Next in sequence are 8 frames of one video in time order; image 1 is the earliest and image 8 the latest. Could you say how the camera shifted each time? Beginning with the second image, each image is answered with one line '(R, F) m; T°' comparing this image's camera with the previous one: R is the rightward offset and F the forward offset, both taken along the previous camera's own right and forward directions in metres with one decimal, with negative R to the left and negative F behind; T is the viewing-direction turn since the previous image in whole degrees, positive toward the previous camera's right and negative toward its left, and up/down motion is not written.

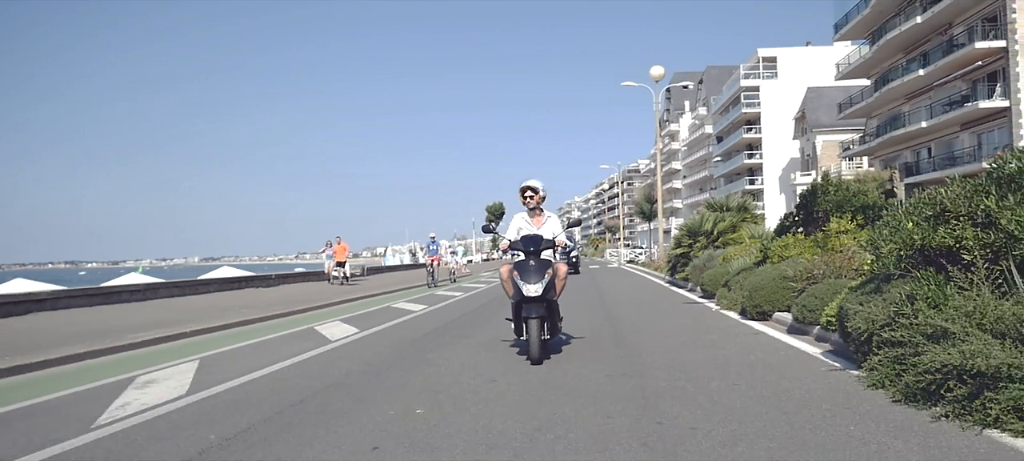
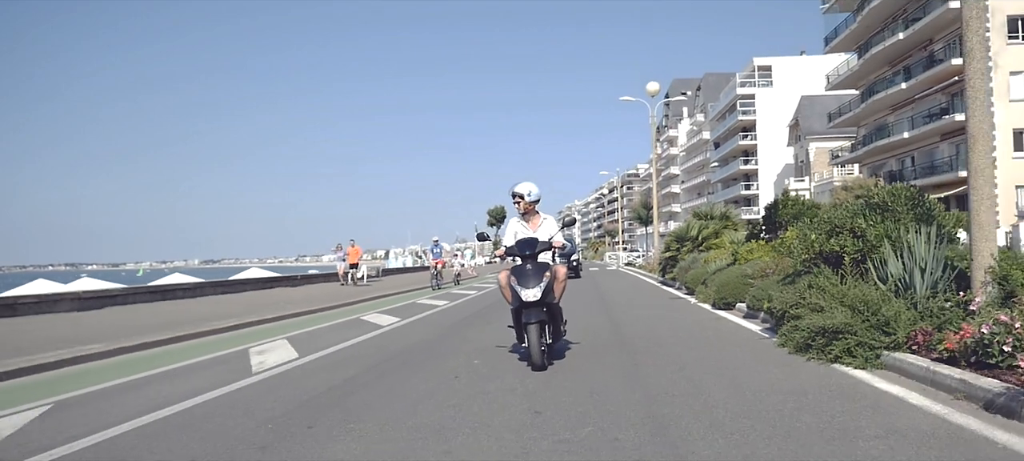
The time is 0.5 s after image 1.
(-0.3, -3.1) m; 0°
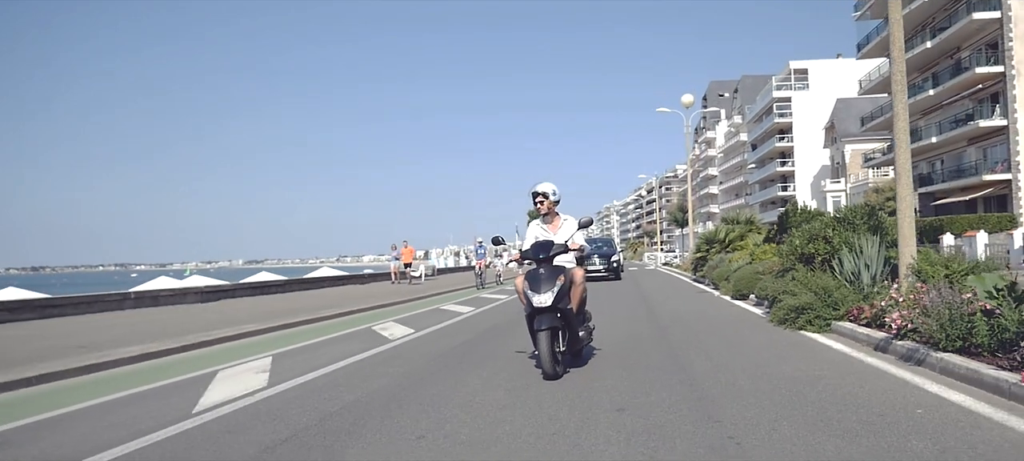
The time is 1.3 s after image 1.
(-0.4, -3.8) m; -3°
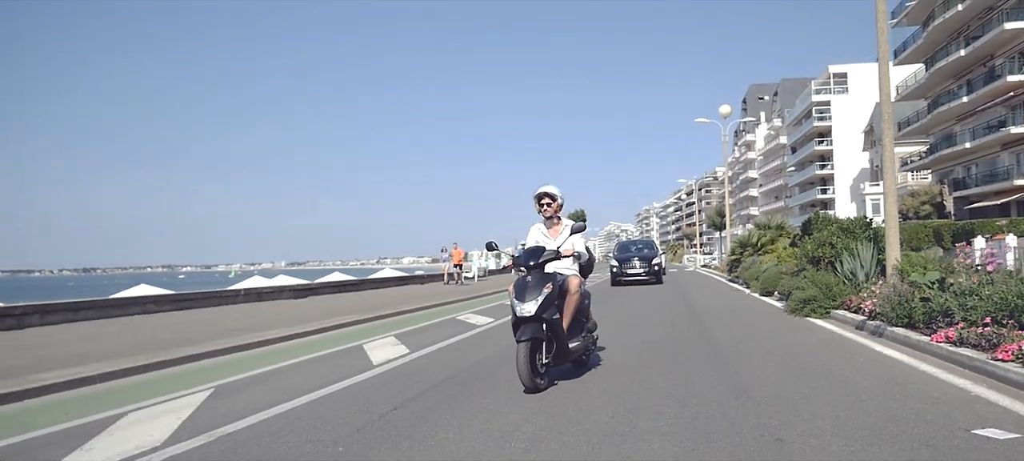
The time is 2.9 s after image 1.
(-0.5, -3.4) m; -3°
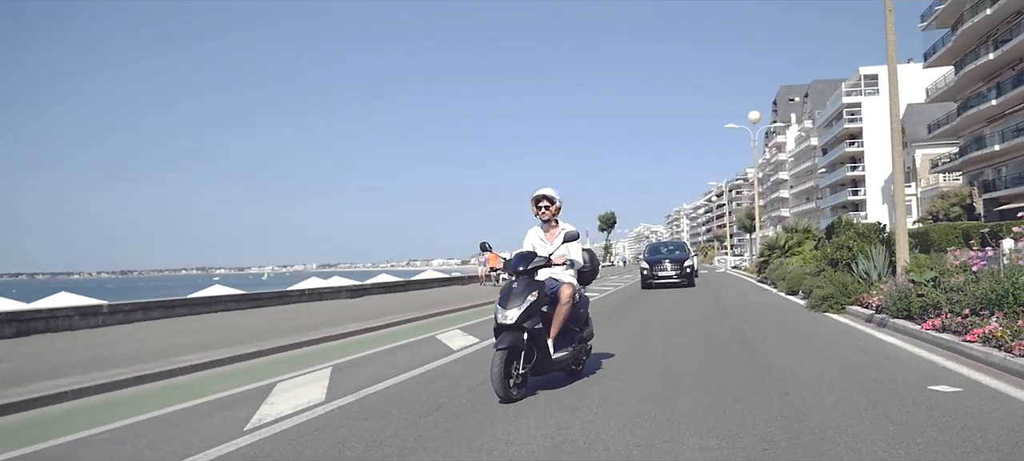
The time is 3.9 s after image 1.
(-0.4, -2.1) m; -2°
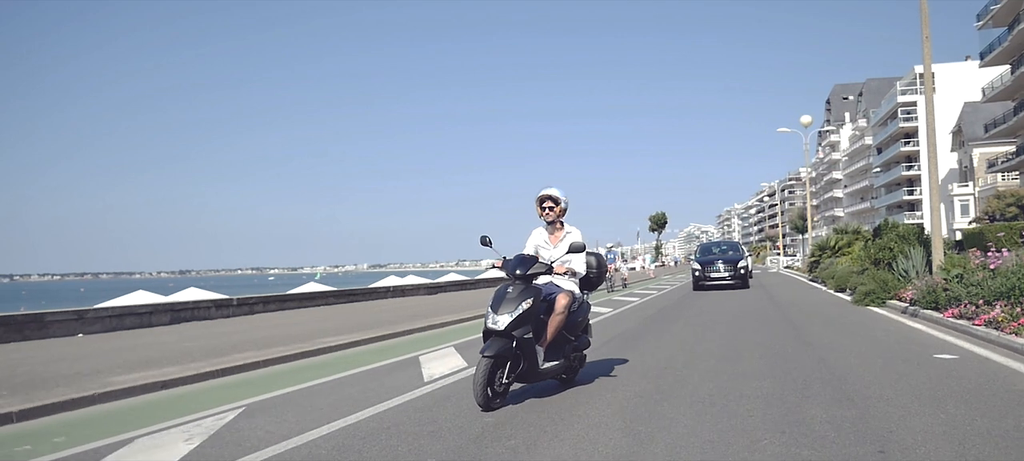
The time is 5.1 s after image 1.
(-0.6, -2.5) m; -3°
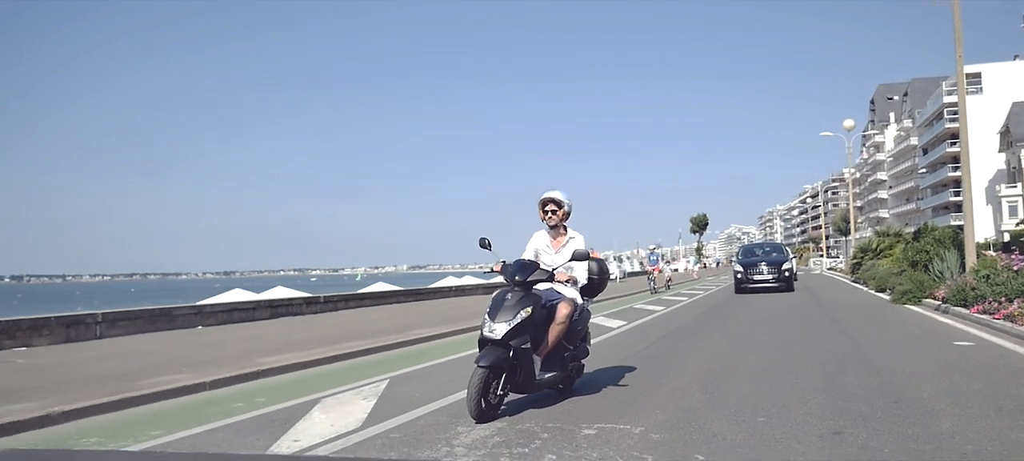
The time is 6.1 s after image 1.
(-0.6, -2.0) m; -3°
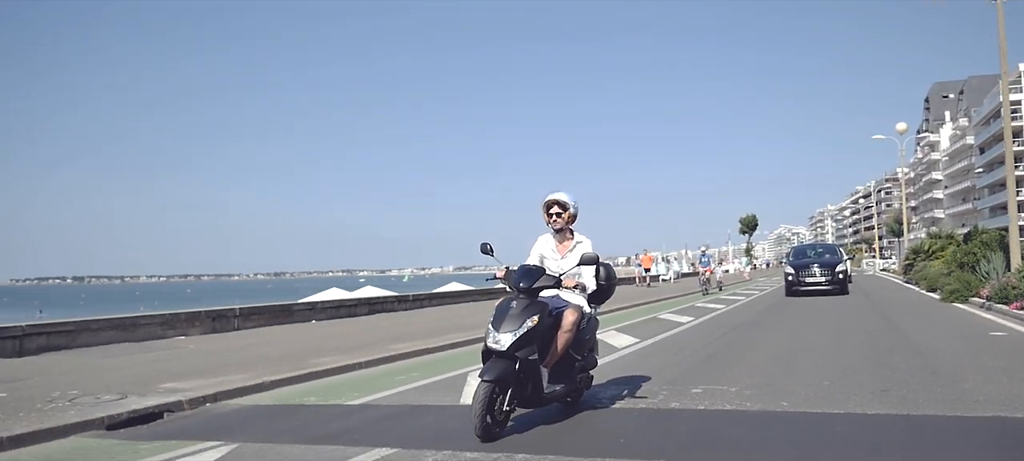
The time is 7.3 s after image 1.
(-0.8, -2.2) m; -3°
